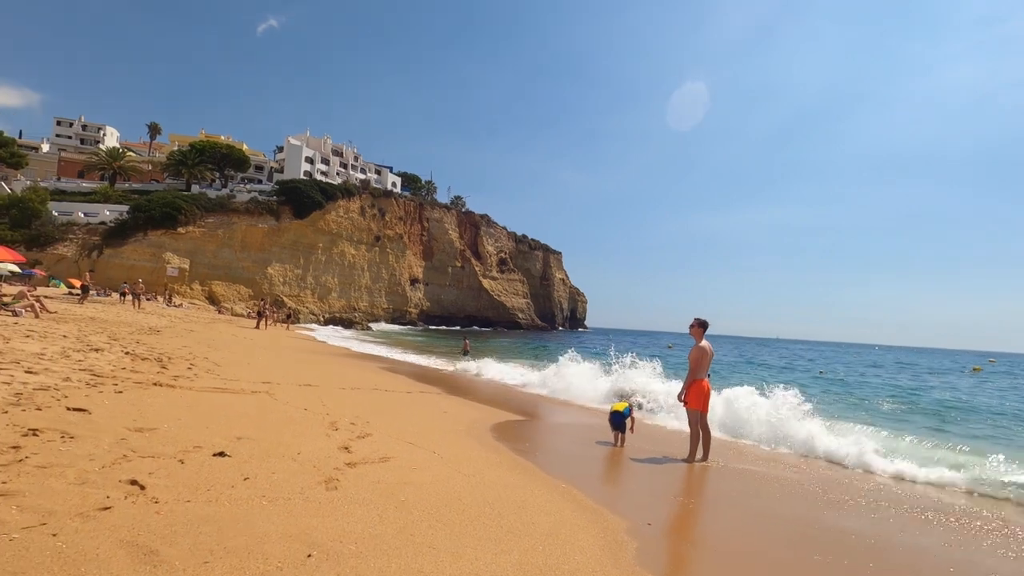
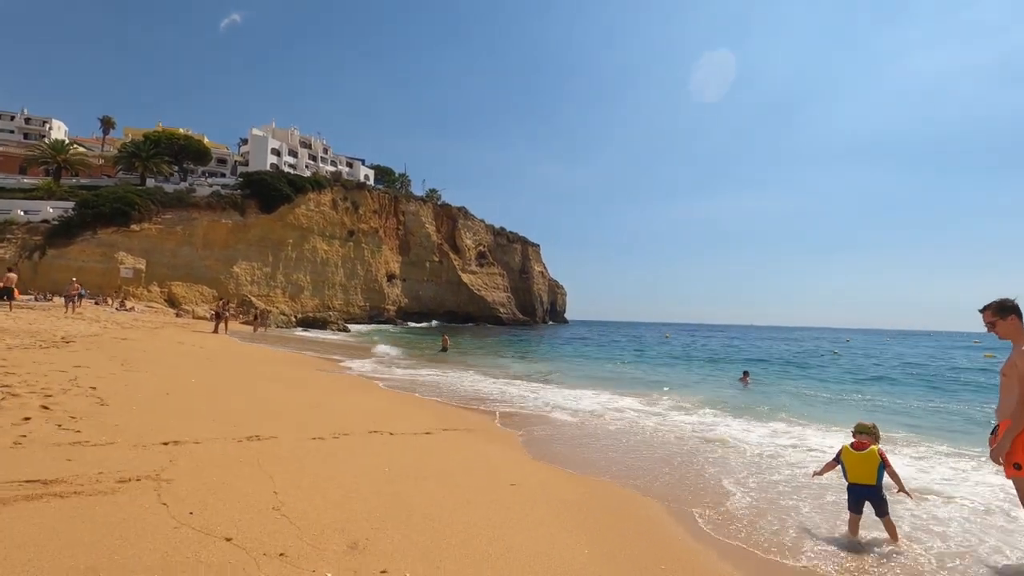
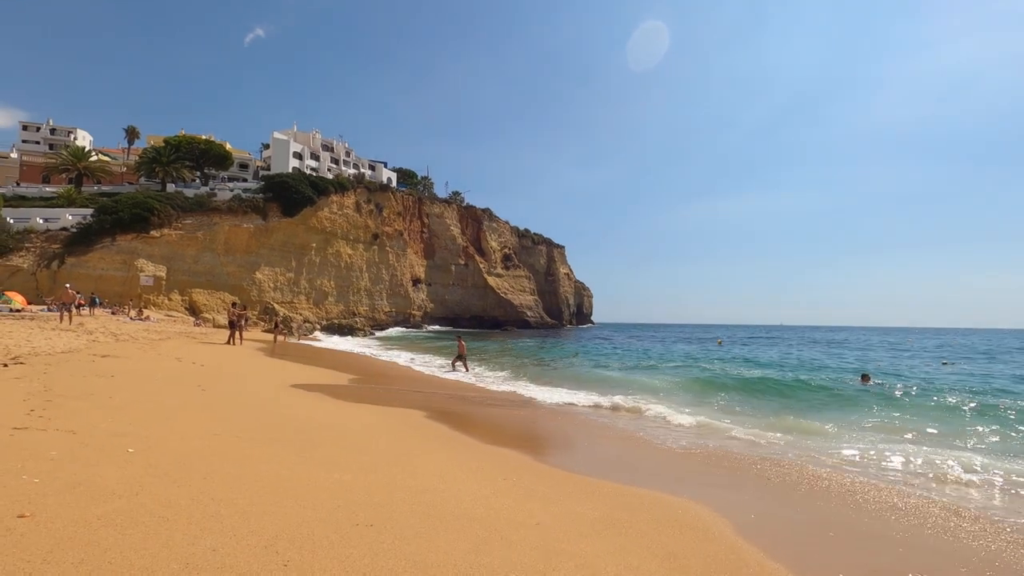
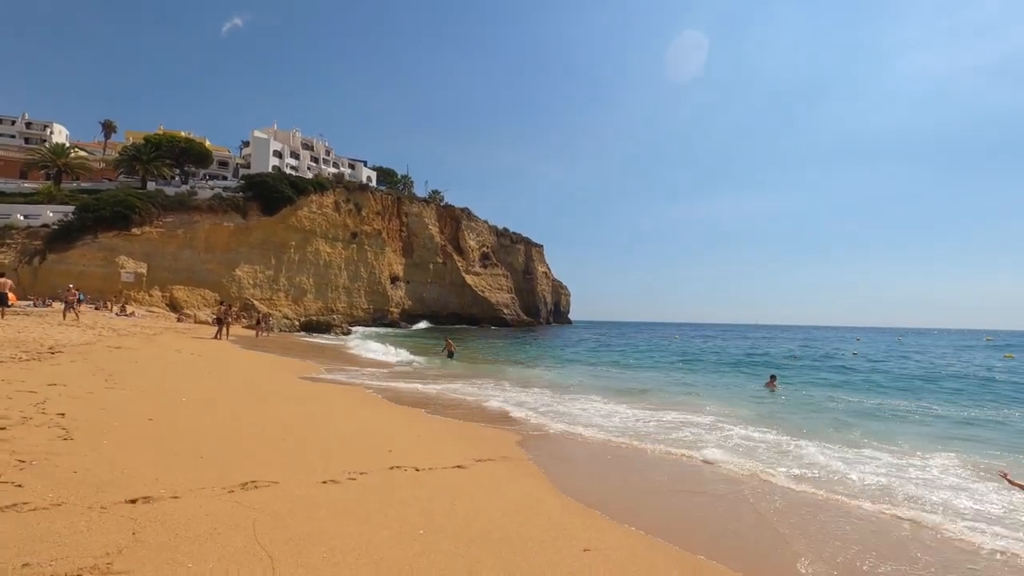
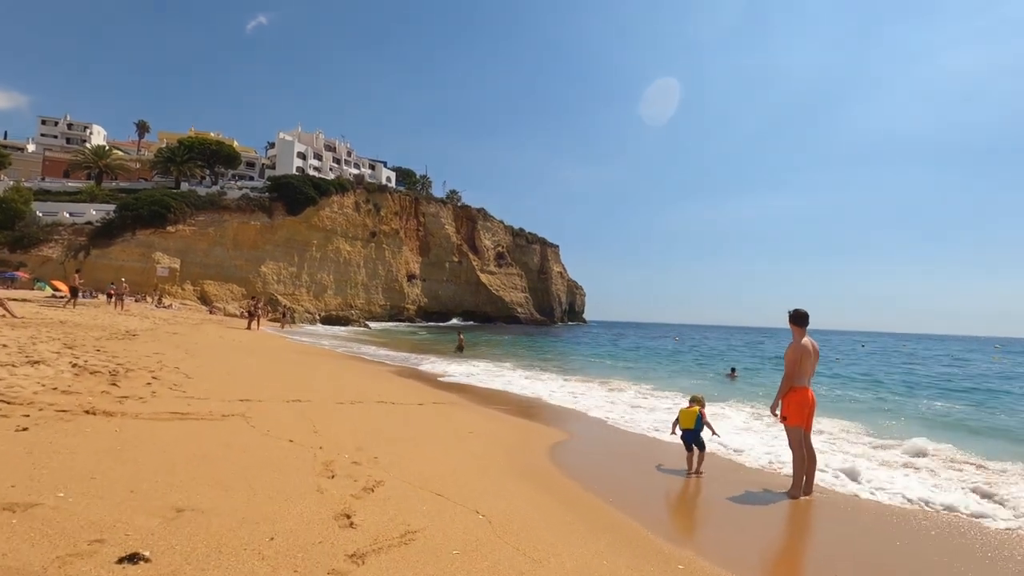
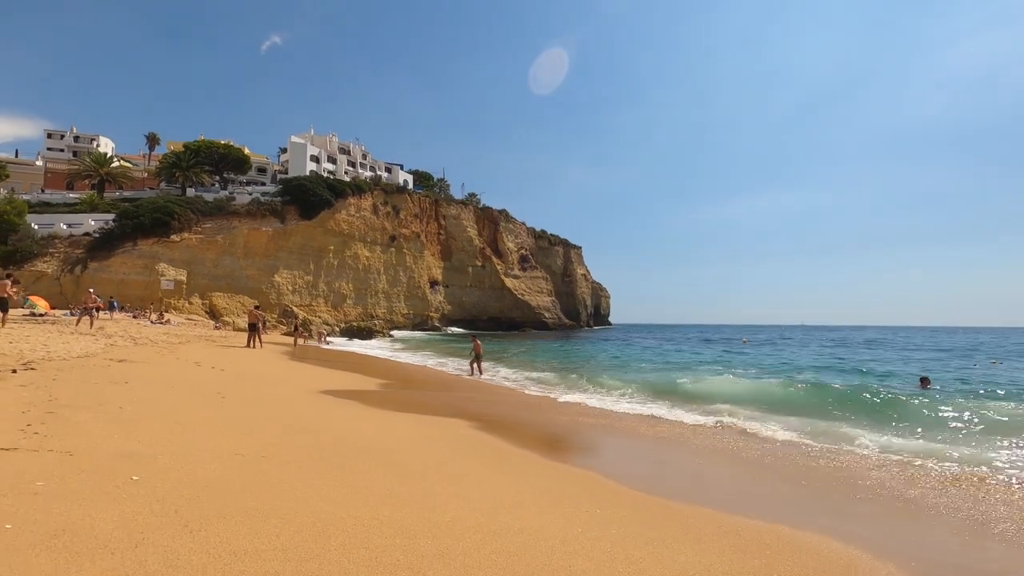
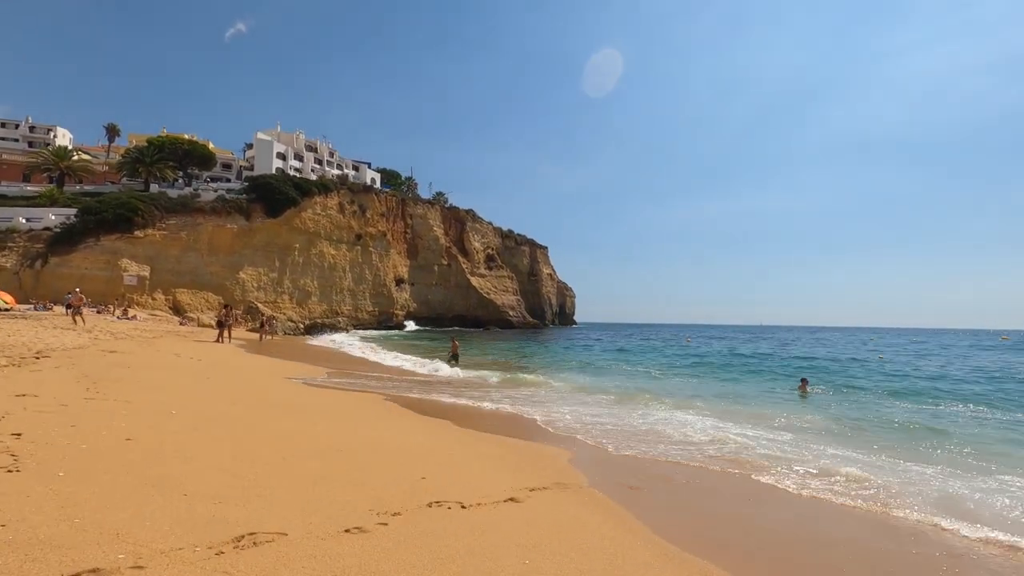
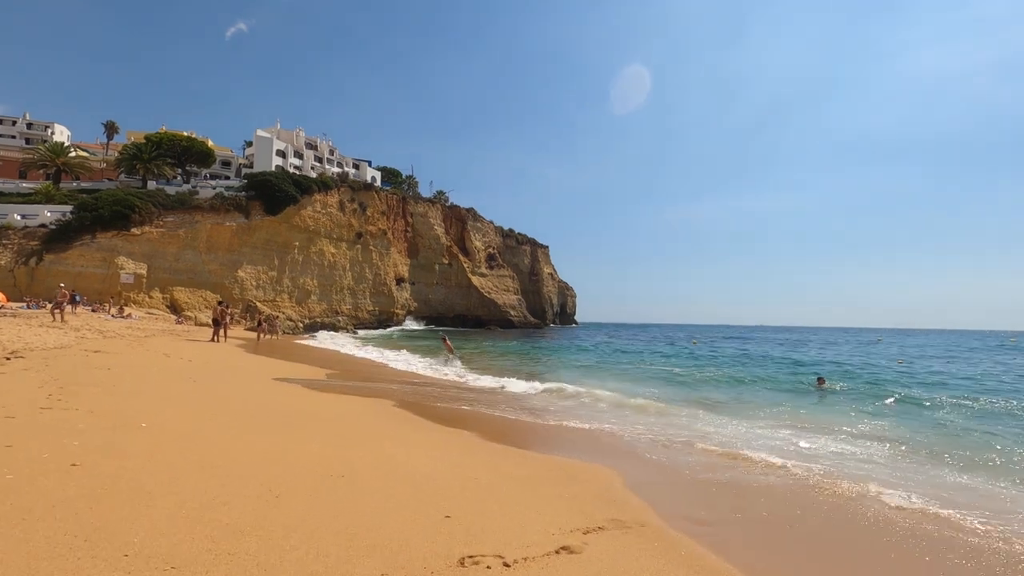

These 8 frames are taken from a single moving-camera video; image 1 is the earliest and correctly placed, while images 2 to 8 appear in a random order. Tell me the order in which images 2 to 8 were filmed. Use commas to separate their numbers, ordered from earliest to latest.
5, 2, 4, 7, 8, 3, 6
